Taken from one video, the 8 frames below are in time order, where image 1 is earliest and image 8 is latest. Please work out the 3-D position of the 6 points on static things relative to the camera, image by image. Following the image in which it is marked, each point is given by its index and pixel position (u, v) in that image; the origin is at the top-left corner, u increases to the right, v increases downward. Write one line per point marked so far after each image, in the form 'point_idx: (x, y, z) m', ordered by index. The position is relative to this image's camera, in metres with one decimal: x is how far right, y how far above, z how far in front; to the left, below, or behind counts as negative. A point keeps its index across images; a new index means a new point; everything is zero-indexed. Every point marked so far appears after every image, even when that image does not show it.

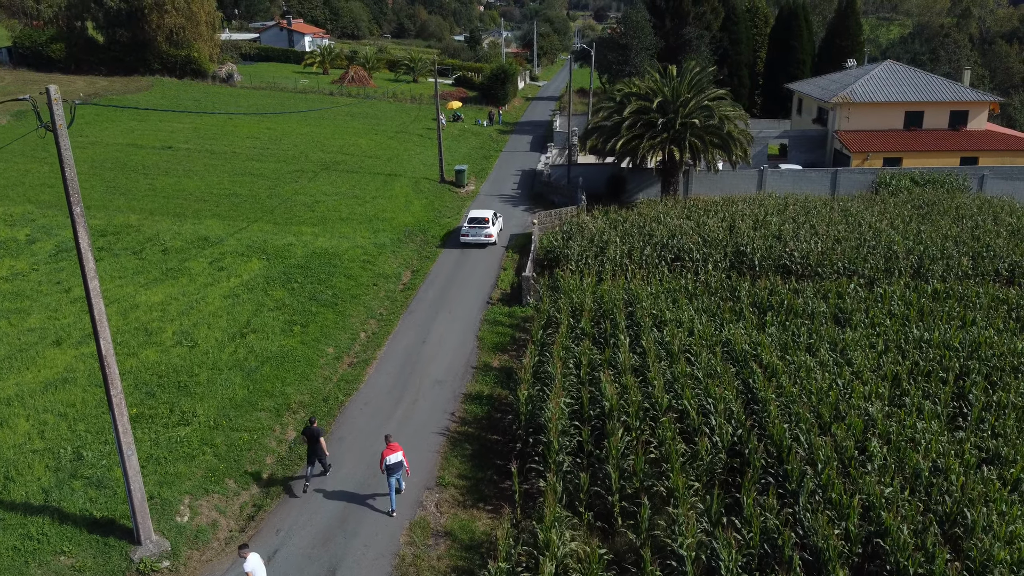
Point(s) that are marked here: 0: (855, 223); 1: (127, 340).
0: (+7.7, +1.4, +18.9) m
1: (-6.5, -0.9, +14.2) m
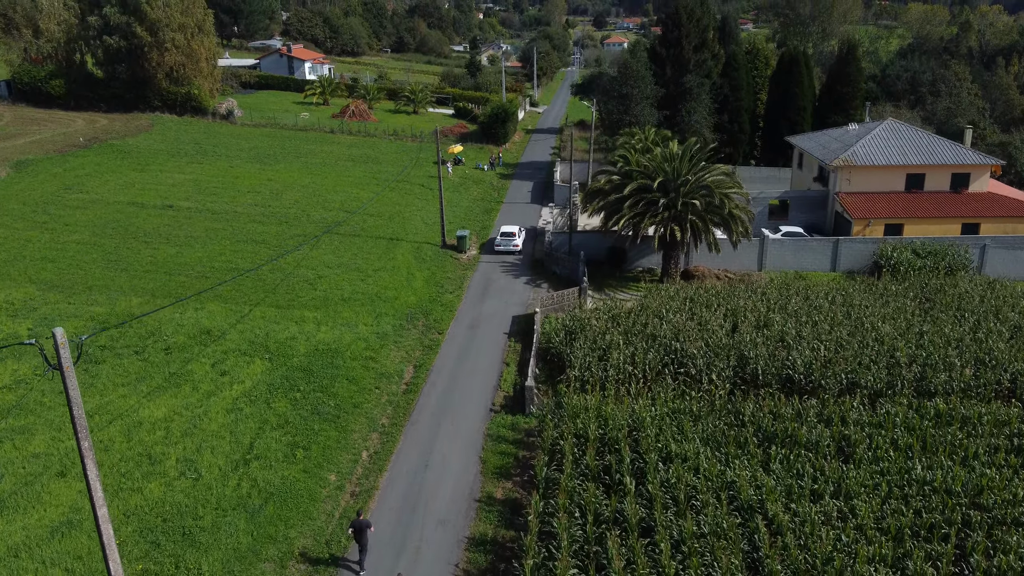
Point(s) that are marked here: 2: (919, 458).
0: (+7.8, -0.8, +18.9) m
1: (-6.4, -3.1, +14.2) m
2: (+6.7, -2.8, +13.9) m
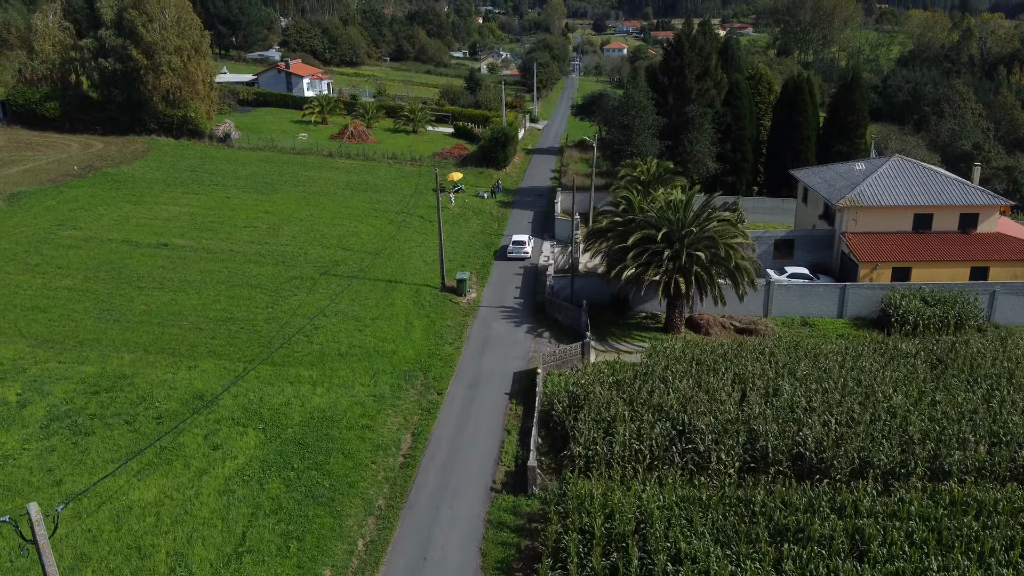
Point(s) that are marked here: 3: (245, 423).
0: (+7.8, -2.2, +18.4) m
1: (-6.4, -4.5, +13.7) m
2: (+6.8, -4.3, +13.4) m
3: (-5.7, -2.9, +18.1) m
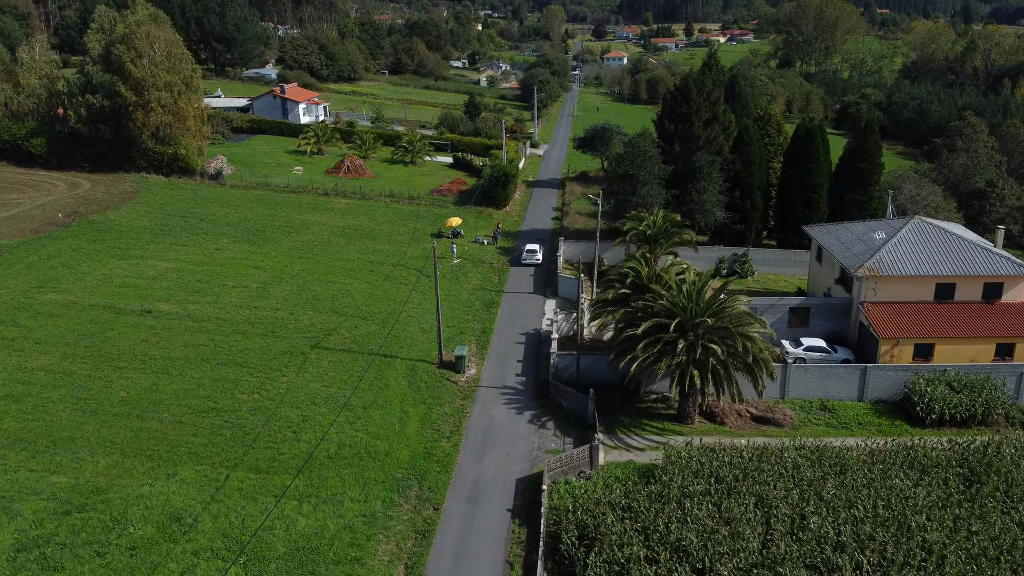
0: (+7.9, -4.6, +17.0) m
1: (-6.4, -6.9, +12.3) m
2: (+6.8, -6.7, +12.0) m
3: (-5.7, -5.3, +16.7) m
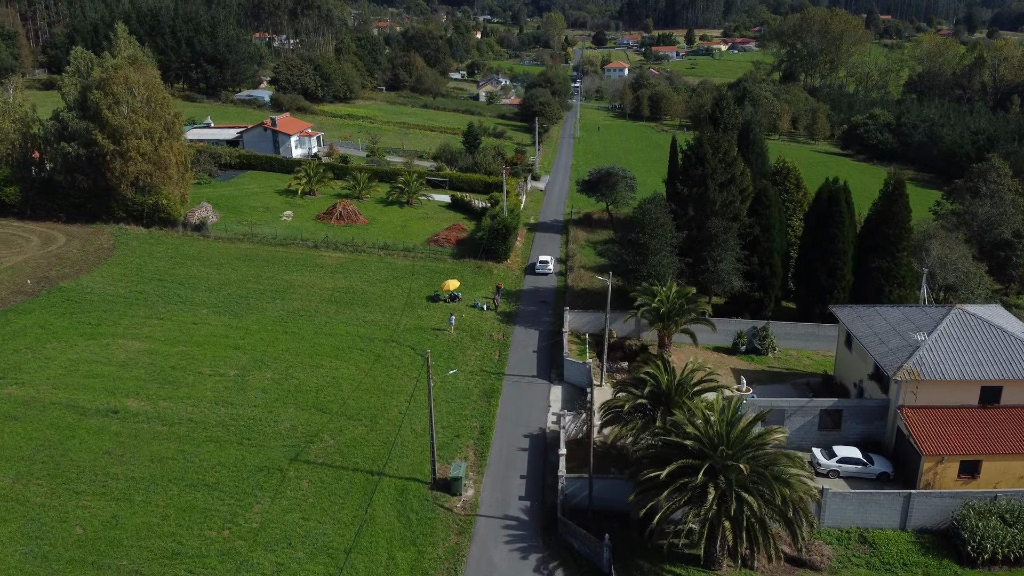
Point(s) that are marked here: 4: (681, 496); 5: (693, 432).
0: (+7.9, -7.7, +14.5) m
1: (-6.3, -10.0, +9.7) m
2: (+6.9, -9.8, +9.4) m
3: (-5.6, -8.4, +14.1) m
4: (+3.7, -4.7, +19.0) m
5: (+4.1, -3.3, +19.4) m
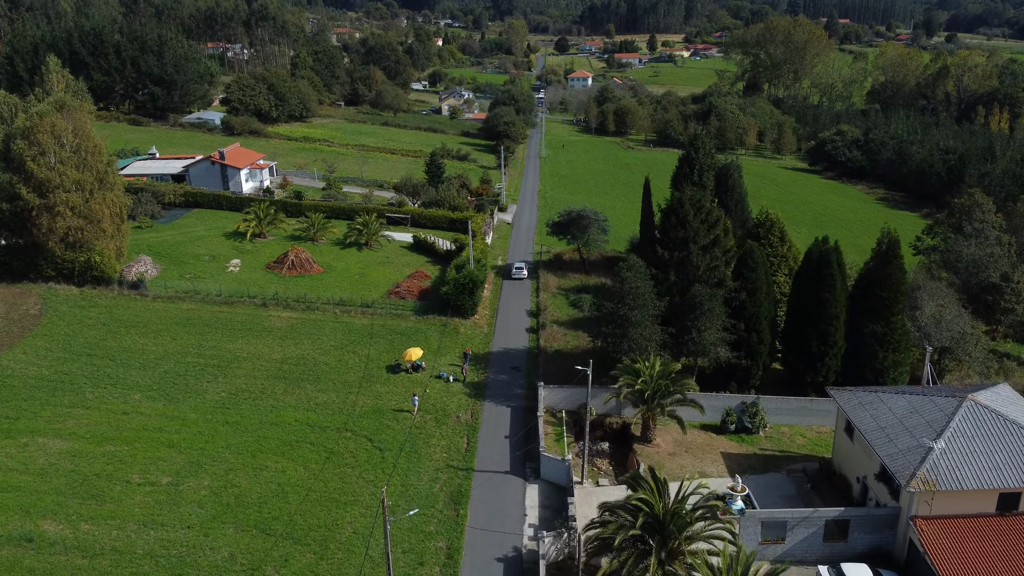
0: (+7.7, -10.4, +11.8) m
1: (-6.3, -13.0, +6.5) m
2: (+6.9, -12.5, +6.7) m
3: (-5.8, -11.3, +10.9) m
4: (+3.2, -7.5, +16.2) m
5: (+3.5, -6.1, +16.6) m
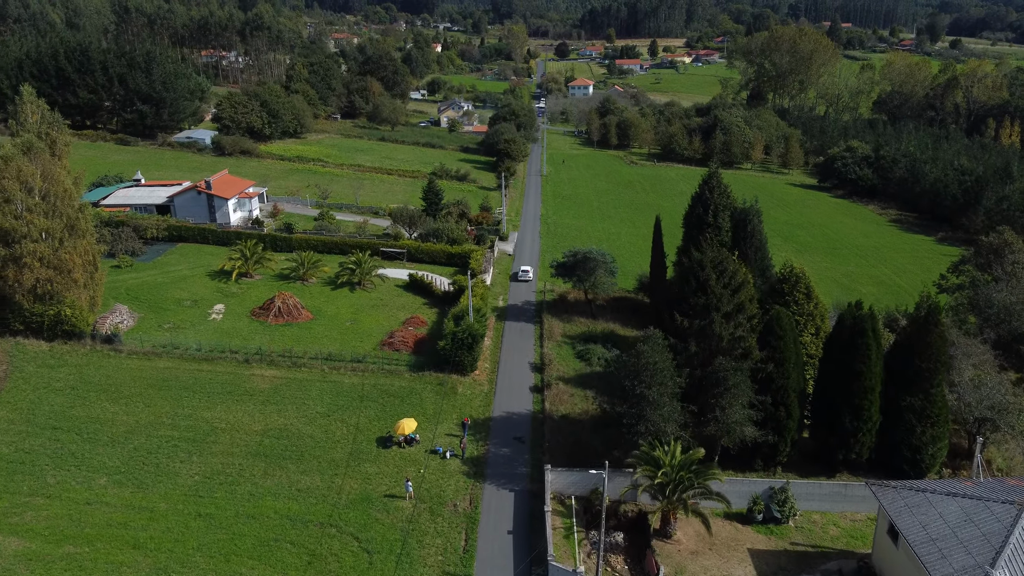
0: (+7.8, -12.9, +9.0) m
1: (-6.2, -15.4, +3.6) m
2: (+7.0, -15.0, +3.9) m
3: (-5.7, -13.8, +8.0) m
4: (+3.3, -10.0, +13.4) m
5: (+3.7, -8.6, +13.7) m
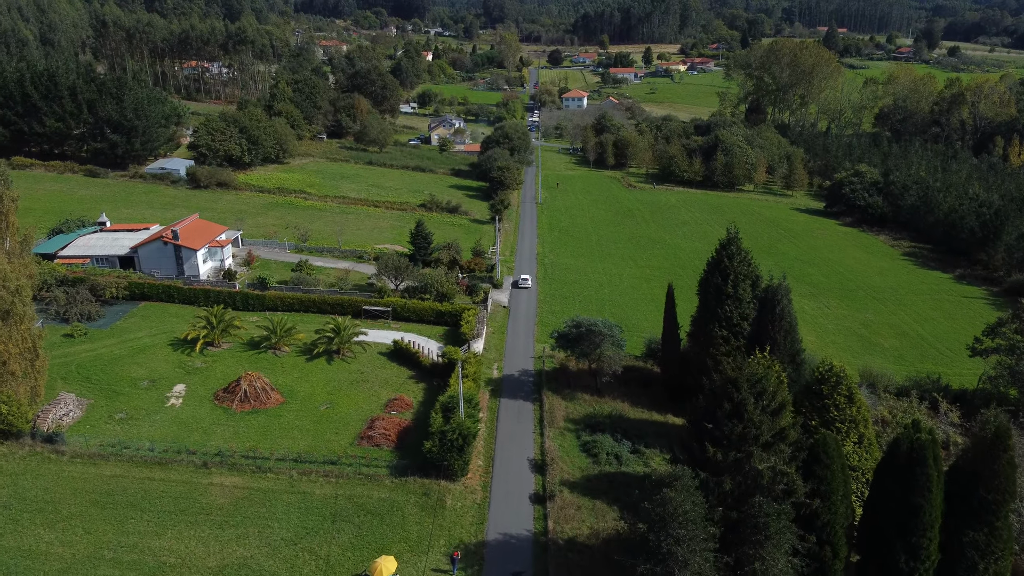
0: (+7.9, -16.5, +4.5) m
1: (-6.0, -19.1, -1.0) m
2: (+7.2, -18.6, -0.6) m
3: (-5.6, -17.5, +3.5) m
4: (+3.4, -13.6, +8.9) m
5: (+3.7, -12.2, +9.2) m
